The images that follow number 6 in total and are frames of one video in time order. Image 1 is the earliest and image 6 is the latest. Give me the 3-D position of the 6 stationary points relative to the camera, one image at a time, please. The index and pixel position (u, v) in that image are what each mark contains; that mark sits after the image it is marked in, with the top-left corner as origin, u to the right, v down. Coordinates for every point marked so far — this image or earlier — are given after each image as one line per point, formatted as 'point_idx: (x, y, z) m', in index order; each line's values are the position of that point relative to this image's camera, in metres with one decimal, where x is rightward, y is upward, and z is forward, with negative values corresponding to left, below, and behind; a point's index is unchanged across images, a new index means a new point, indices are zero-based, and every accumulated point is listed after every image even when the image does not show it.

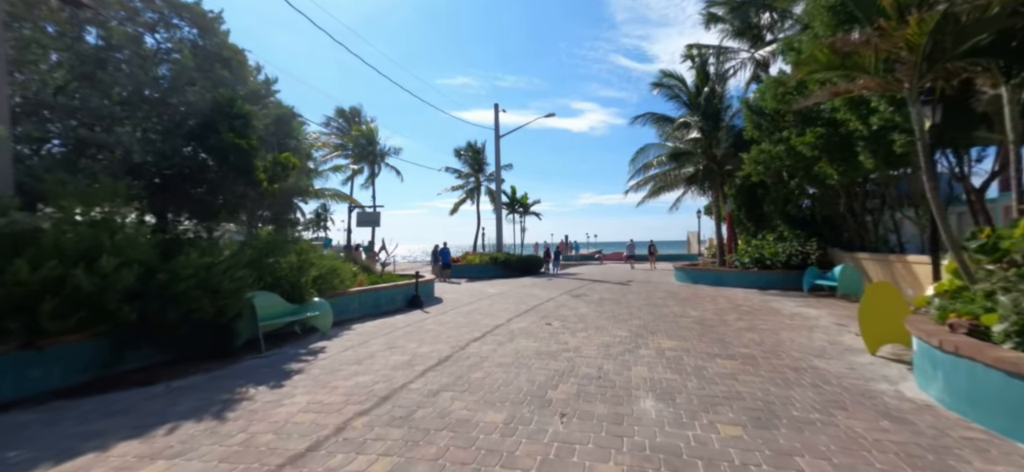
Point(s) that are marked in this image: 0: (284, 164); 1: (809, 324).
0: (-5.4, +1.7, +9.0) m
1: (+6.2, -1.8, +8.1) m
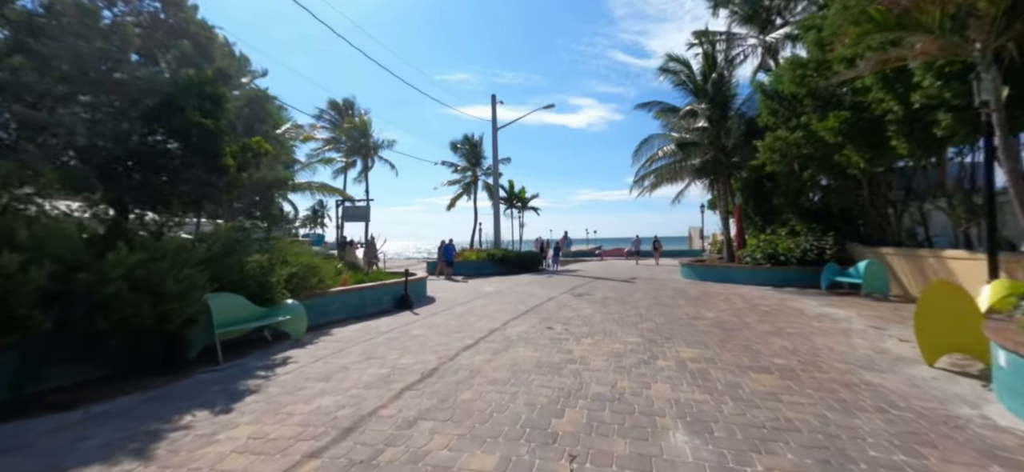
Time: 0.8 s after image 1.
0: (-5.4, +1.8, +8.1) m
1: (+6.1, -1.7, +7.3) m
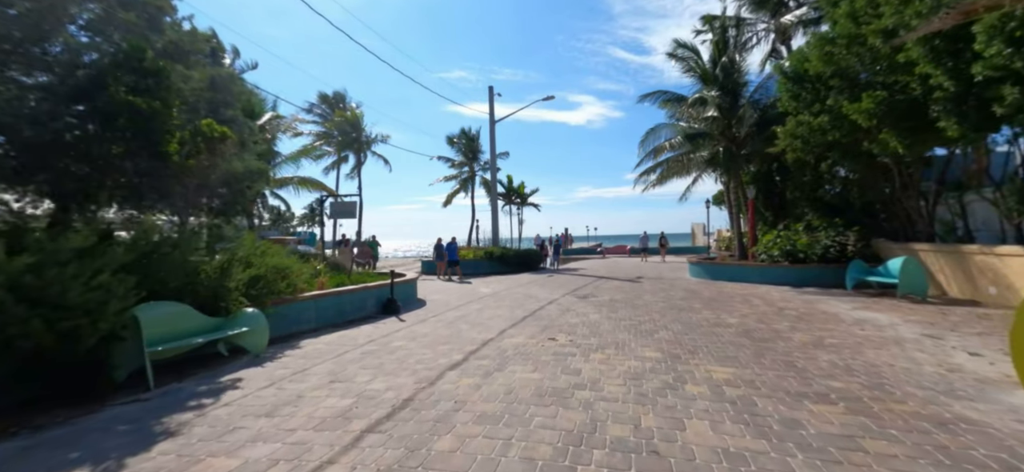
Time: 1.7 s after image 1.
0: (-5.5, +1.8, +7.1) m
1: (+6.1, -1.6, +6.3) m
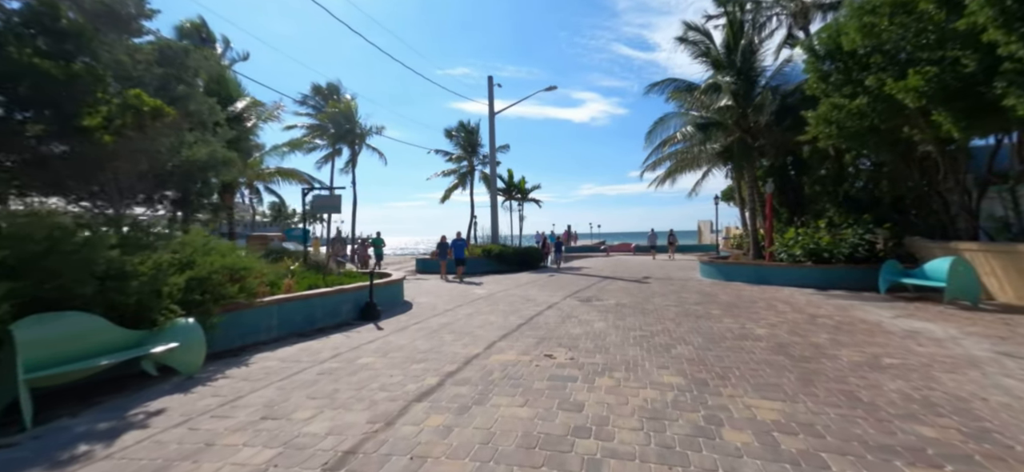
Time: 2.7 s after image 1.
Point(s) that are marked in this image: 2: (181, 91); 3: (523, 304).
0: (-5.7, +1.9, +6.0) m
1: (+5.9, -1.6, +5.2) m
2: (-6.2, +2.7, +7.3) m
3: (+0.3, -1.7, +9.8) m
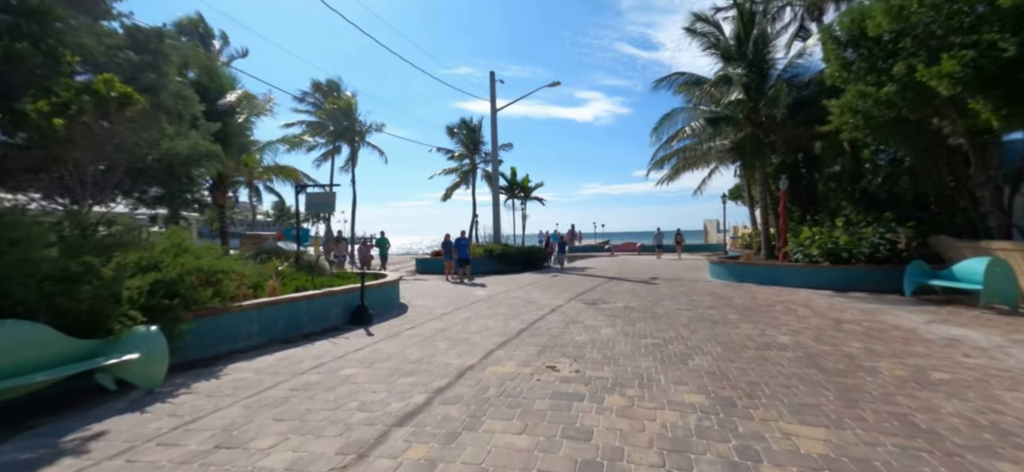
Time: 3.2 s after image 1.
0: (-5.7, +1.9, +5.5) m
1: (+5.9, -1.6, +4.6) m
2: (-6.2, +2.7, +6.8) m
3: (+0.3, -1.7, +9.2) m
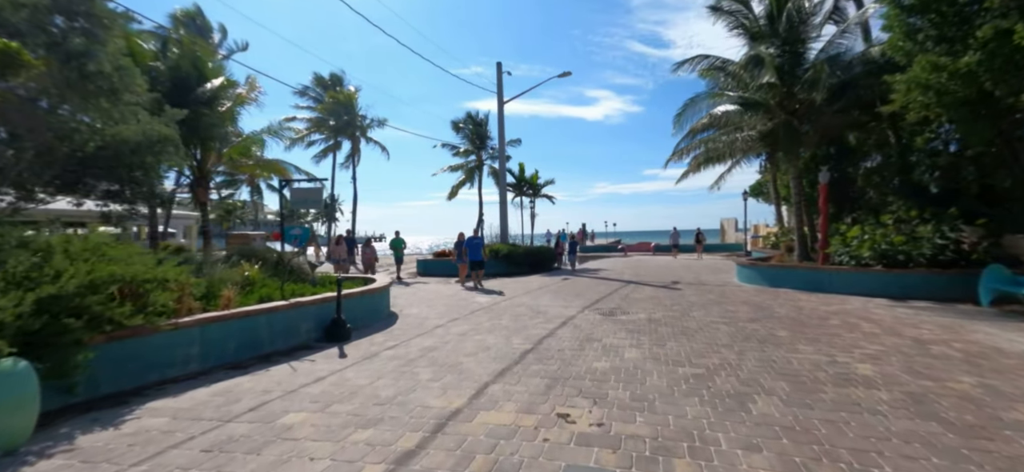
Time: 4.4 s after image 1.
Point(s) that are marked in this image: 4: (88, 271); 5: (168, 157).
0: (-5.7, +1.9, +4.4) m
1: (+5.9, -1.6, +3.2) m
2: (-6.1, +2.7, +5.7) m
3: (+0.4, -1.7, +7.9) m
4: (-4.6, -0.4, +4.2) m
5: (-6.6, +1.5, +7.5) m
